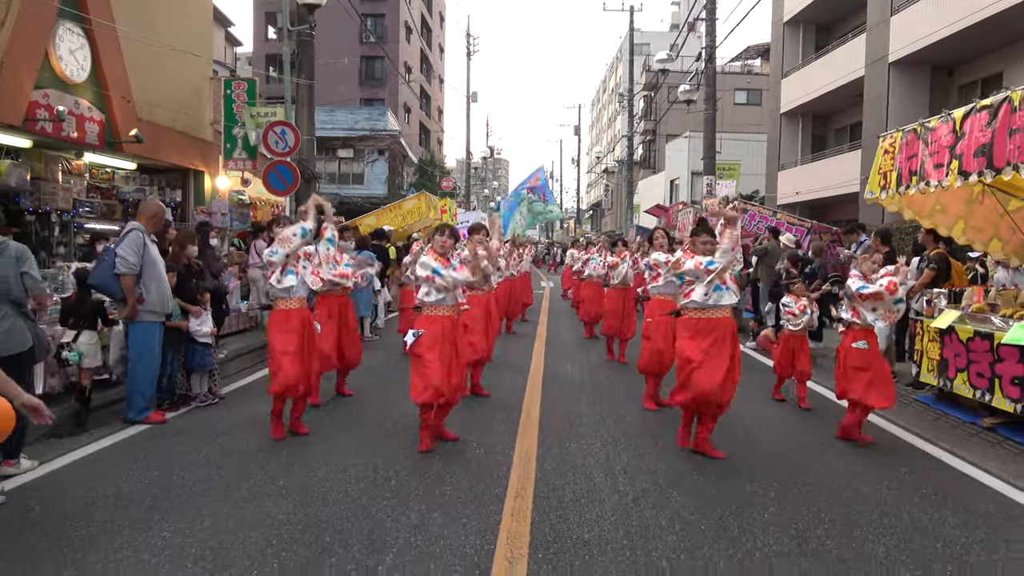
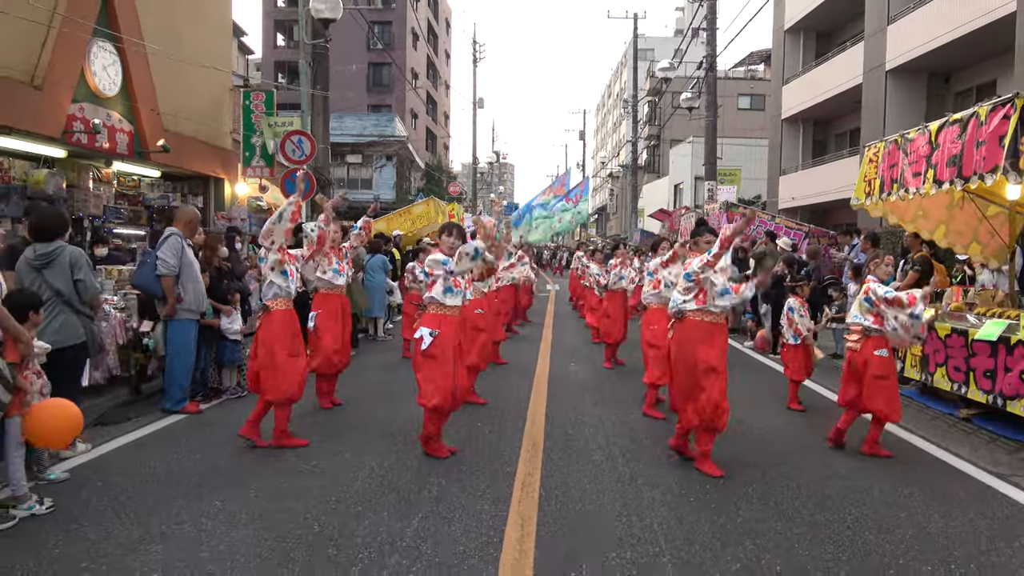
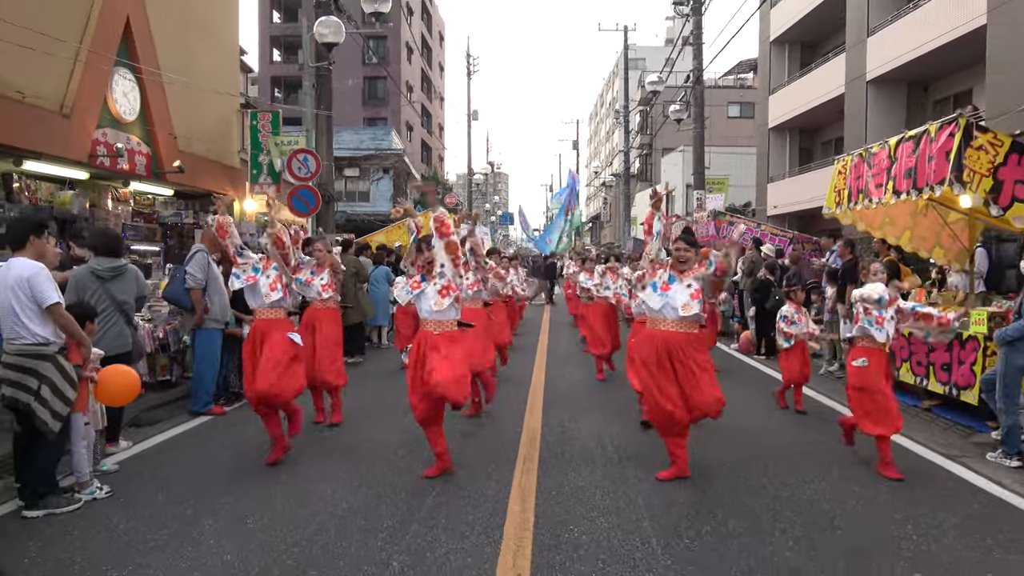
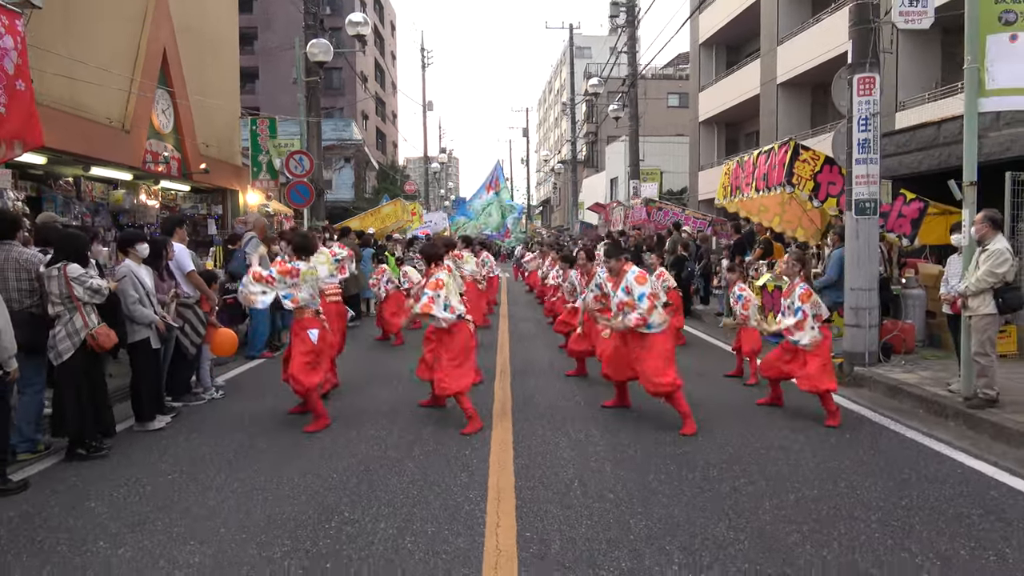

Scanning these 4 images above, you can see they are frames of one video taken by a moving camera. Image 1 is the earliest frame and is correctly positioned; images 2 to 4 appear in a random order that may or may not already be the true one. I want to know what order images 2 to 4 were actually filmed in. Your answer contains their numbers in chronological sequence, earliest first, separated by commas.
2, 3, 4
